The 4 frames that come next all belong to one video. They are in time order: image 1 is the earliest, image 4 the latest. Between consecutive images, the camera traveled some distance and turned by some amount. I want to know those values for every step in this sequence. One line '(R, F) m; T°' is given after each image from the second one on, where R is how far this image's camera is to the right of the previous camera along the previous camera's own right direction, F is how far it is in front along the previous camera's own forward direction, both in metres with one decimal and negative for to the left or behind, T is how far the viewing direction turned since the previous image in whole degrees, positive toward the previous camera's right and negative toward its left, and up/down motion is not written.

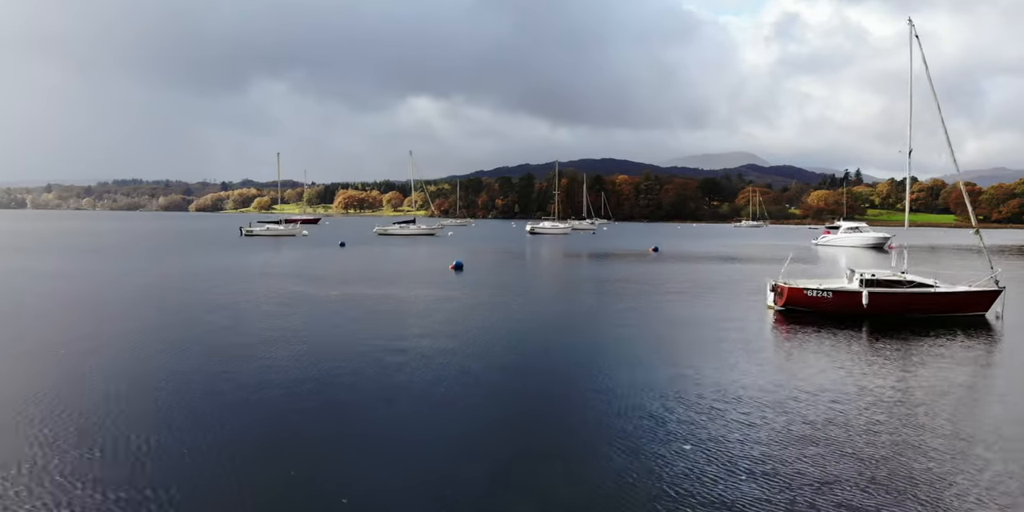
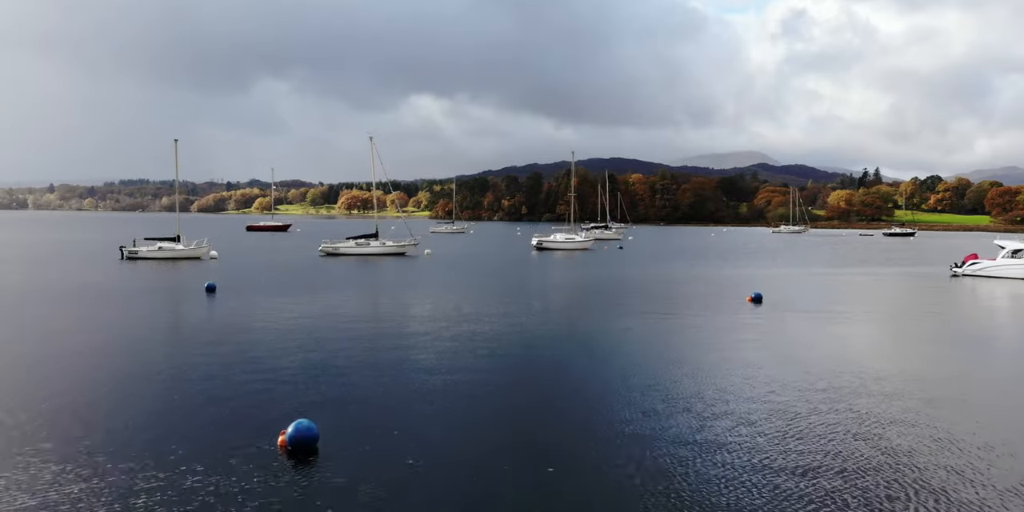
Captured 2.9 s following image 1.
(+0.2, +6.3) m; -1°
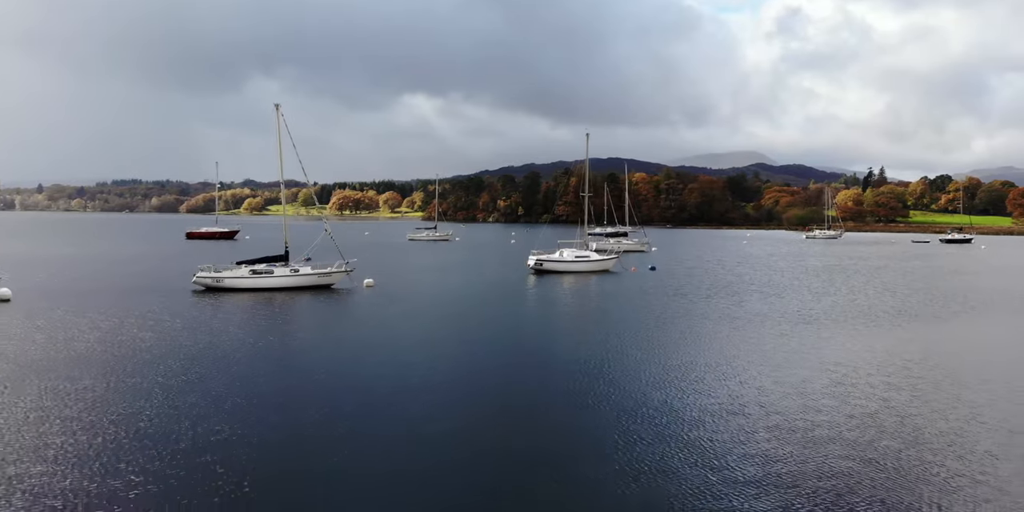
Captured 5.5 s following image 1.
(+0.2, +5.7) m; 0°
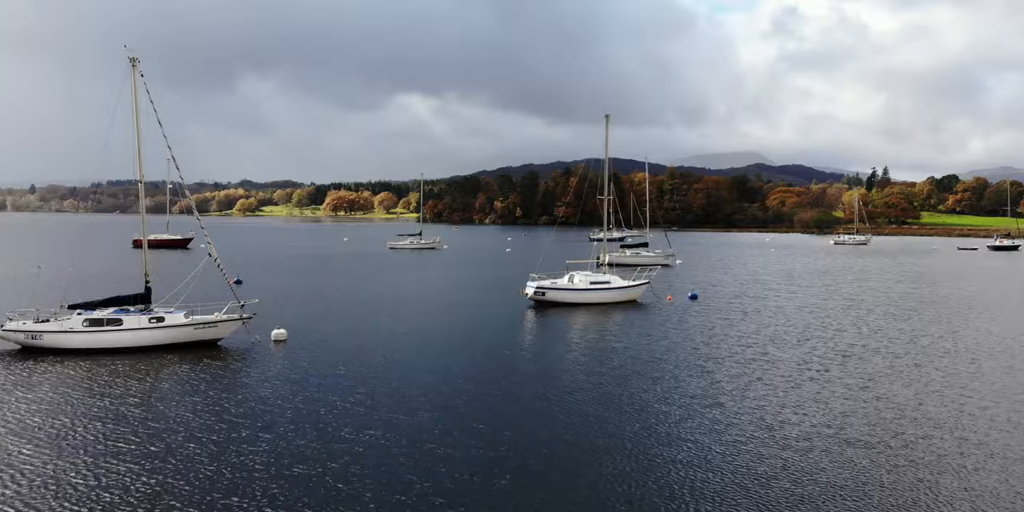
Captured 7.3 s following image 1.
(+0.1, +3.7) m; 0°
